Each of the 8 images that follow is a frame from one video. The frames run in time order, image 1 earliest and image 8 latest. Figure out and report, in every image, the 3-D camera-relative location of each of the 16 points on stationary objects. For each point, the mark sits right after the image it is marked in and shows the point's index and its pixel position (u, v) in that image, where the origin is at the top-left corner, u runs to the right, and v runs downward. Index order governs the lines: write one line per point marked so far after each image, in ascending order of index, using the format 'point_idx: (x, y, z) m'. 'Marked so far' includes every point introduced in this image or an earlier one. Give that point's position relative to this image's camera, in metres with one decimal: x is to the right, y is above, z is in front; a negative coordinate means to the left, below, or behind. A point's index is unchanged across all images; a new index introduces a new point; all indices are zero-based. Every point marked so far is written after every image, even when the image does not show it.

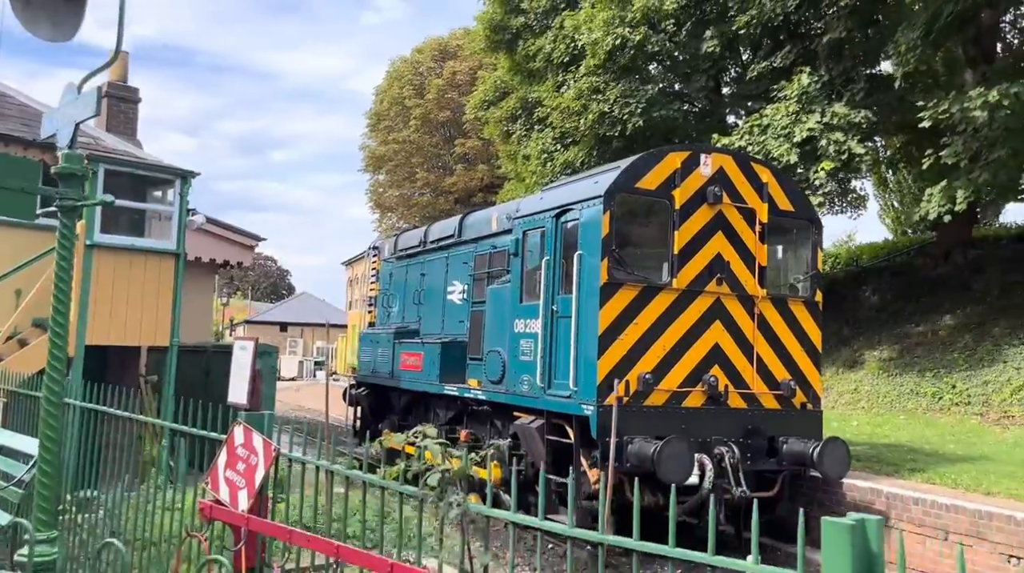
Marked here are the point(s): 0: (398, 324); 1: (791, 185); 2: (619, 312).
0: (-1.7, -0.6, +13.7) m
1: (+2.8, +1.0, +9.2) m
2: (+1.0, -0.2, +8.4) m
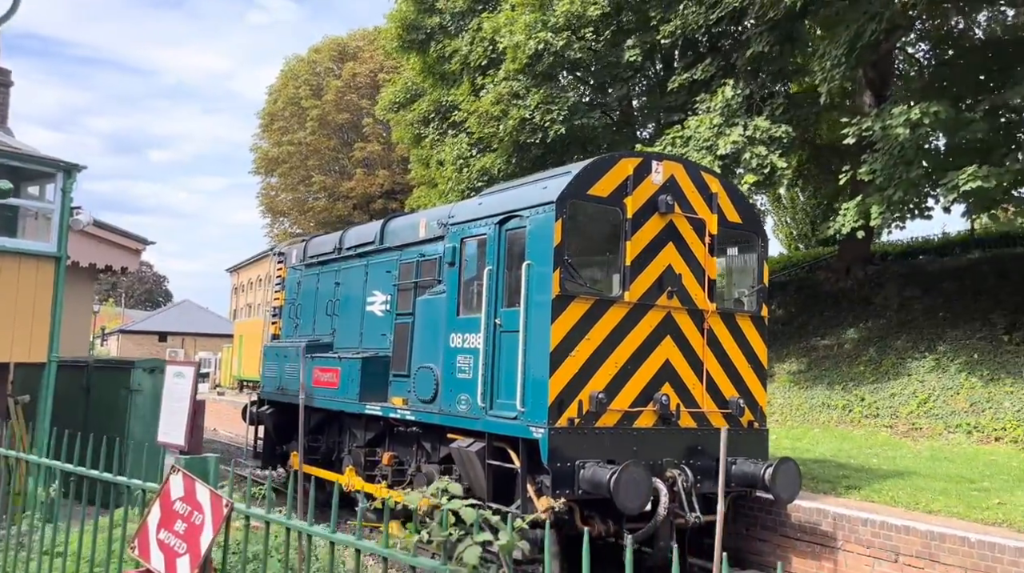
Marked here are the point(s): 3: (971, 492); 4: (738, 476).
0: (-2.8, -0.7, +12.8) m
1: (+2.2, +0.9, +9.0) m
2: (+0.5, -0.3, +7.9) m
3: (+4.8, -2.1, +9.6) m
4: (+2.1, -1.7, +8.5) m
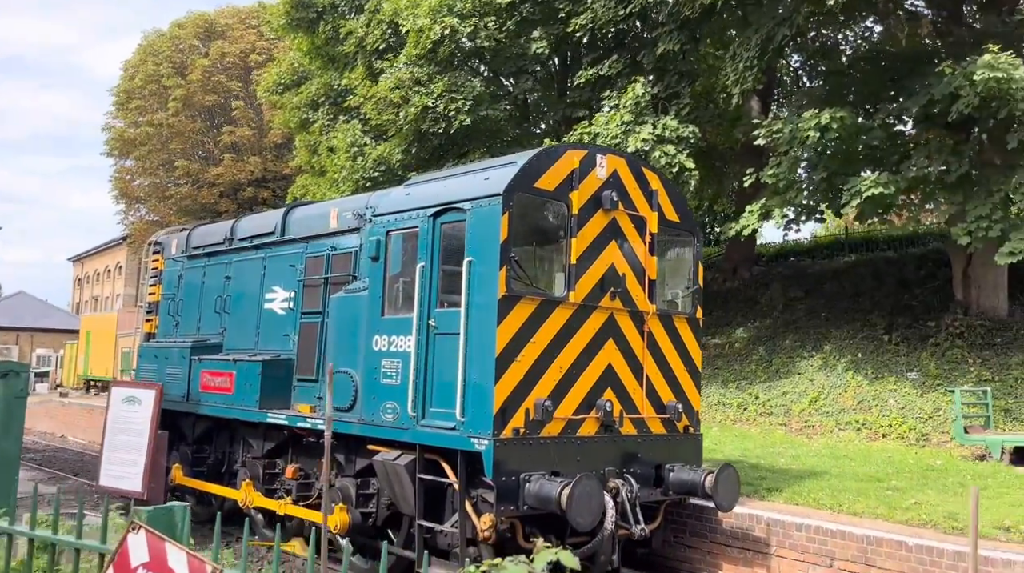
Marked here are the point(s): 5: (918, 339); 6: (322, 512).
0: (-4.0, -0.6, +11.7) m
1: (+1.6, +0.9, +8.7) m
2: (0.0, -0.3, +7.4) m
3: (+4.0, -2.1, +9.7) m
4: (+1.4, -1.8, +8.2) m
5: (+6.2, -0.8, +14.1) m
6: (-1.8, -2.2, +9.1) m
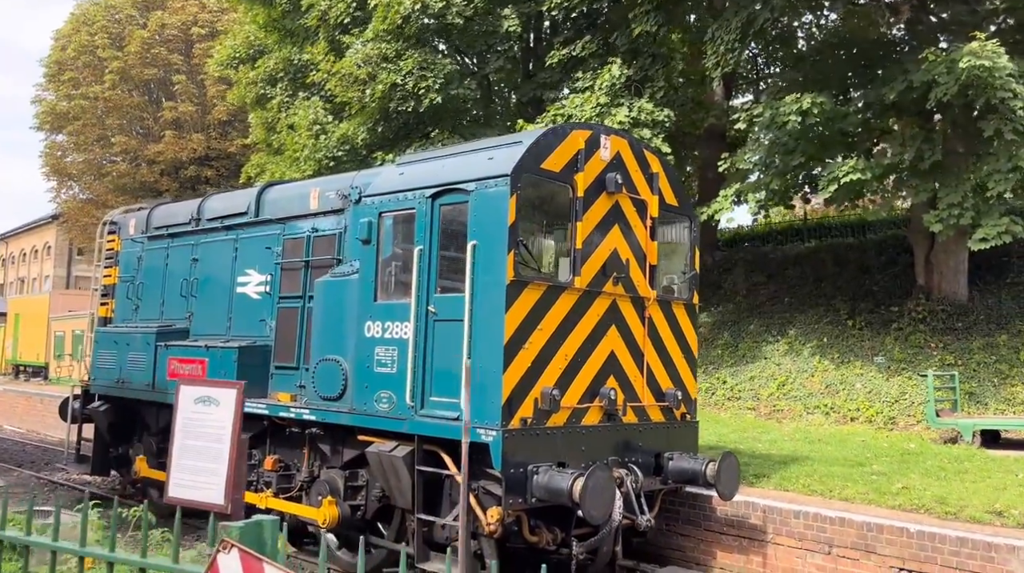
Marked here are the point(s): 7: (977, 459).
0: (-4.3, -0.4, +11.1) m
1: (+1.5, +1.0, +8.6) m
2: (+0.1, -0.2, +7.1) m
3: (+3.8, -2.0, +9.8) m
4: (+1.4, -1.6, +8.1) m
5: (+5.7, -0.6, +14.3) m
6: (-1.9, -2.1, +8.7) m
7: (+5.3, -2.0, +10.6) m
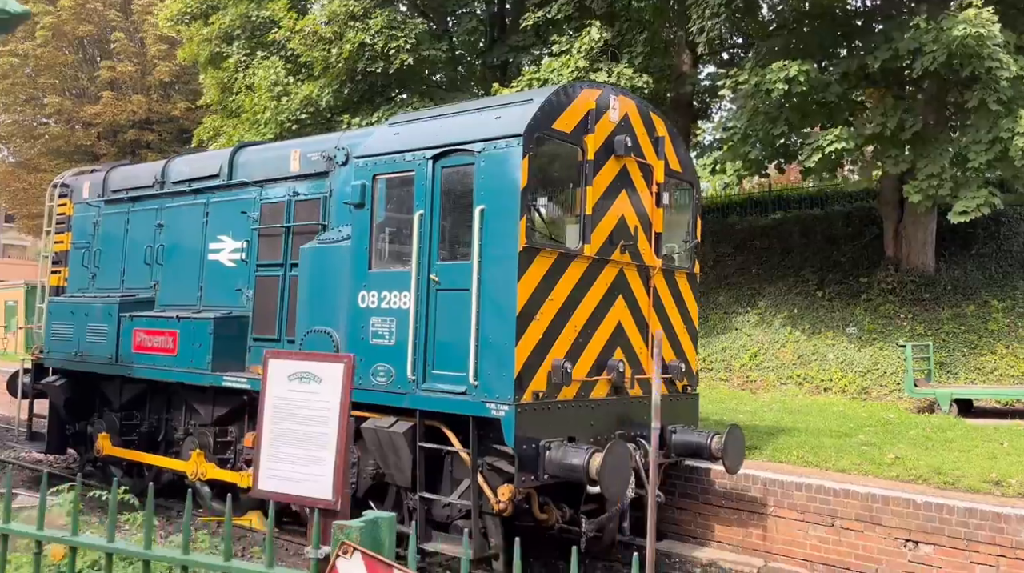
0: (-4.5, 0.0, +10.4) m
1: (+1.5, +1.3, +8.3) m
2: (+0.2, 0.0, +6.8) m
3: (+3.7, -1.7, +9.8) m
4: (+1.4, -1.4, +7.9) m
5: (+5.3, -0.1, +14.4) m
6: (-1.9, -1.8, +8.2) m
7: (+5.2, -1.6, +10.7) m
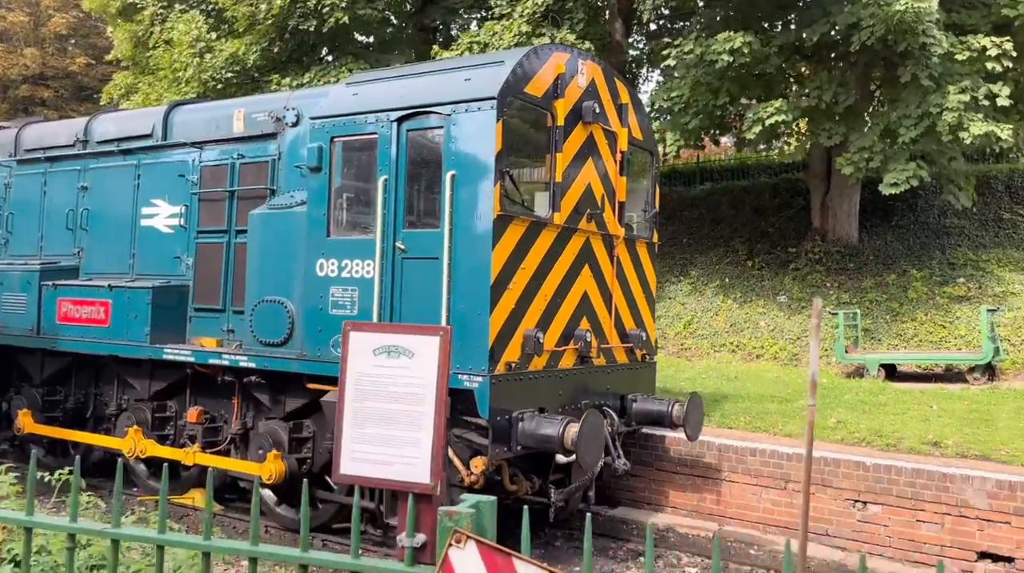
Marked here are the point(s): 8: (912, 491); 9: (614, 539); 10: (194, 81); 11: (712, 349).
0: (-5.0, +0.3, +9.7) m
1: (+1.1, +1.6, +8.2) m
2: (0.0, +0.2, +6.6) m
3: (+3.1, -1.3, +10.0) m
4: (+1.1, -1.1, +7.9) m
5: (+4.2, +0.4, +14.7) m
6: (-2.3, -1.5, +7.9) m
7: (+4.5, -1.3, +11.1) m
8: (+3.4, -1.7, +7.9) m
9: (+0.9, -2.2, +8.2) m
10: (-4.5, +2.9, +13.1) m
11: (+2.9, -0.9, +13.6) m
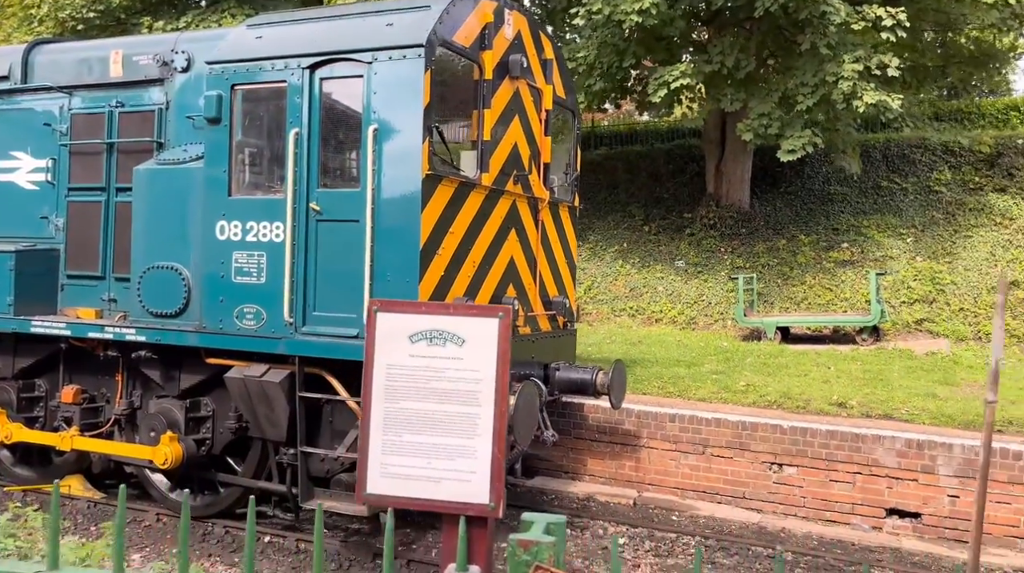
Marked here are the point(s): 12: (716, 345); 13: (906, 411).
0: (-5.9, +0.6, +8.5) m
1: (+0.4, +1.9, +7.8) m
2: (-0.5, +0.5, +6.1) m
3: (+2.1, -1.0, +10.0) m
4: (+0.4, -0.8, +7.6) m
5: (+2.5, +0.9, +14.7) m
6: (-2.9, -1.2, +7.1) m
7: (+3.3, -0.8, +11.3) m
8: (+2.7, -1.4, +8.0) m
9: (+0.2, -1.9, +7.9) m
10: (-5.9, +3.4, +11.8) m
11: (+1.4, -0.4, +13.5) m
12: (+2.6, -0.8, +11.7) m
13: (+3.8, -1.2, +9.0) m
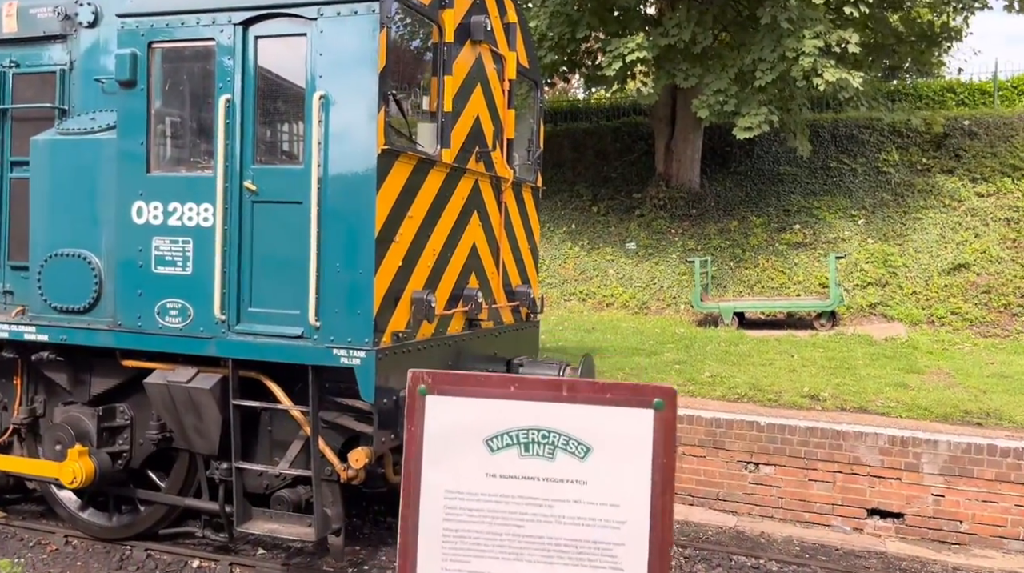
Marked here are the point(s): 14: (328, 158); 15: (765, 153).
0: (-6.3, +0.7, +7.2) m
1: (+0.1, +2.0, +7.0) m
2: (-0.7, +0.5, +5.3) m
3: (+1.6, -0.8, +9.4) m
4: (+0.1, -0.7, +6.9) m
5: (+1.7, +1.2, +14.1) m
6: (-3.2, -1.2, +6.2) m
7: (+2.7, -0.7, +10.8) m
8: (+2.4, -1.3, +7.5) m
9: (-0.1, -1.8, +7.2) m
10: (-6.5, +3.5, +10.5) m
11: (+0.7, -0.2, +12.9) m
12: (+1.9, -0.6, +11.2) m
13: (+3.4, -1.1, +8.5) m
14: (-1.0, +0.7, +5.2) m
15: (+4.1, +2.2, +15.0) m
